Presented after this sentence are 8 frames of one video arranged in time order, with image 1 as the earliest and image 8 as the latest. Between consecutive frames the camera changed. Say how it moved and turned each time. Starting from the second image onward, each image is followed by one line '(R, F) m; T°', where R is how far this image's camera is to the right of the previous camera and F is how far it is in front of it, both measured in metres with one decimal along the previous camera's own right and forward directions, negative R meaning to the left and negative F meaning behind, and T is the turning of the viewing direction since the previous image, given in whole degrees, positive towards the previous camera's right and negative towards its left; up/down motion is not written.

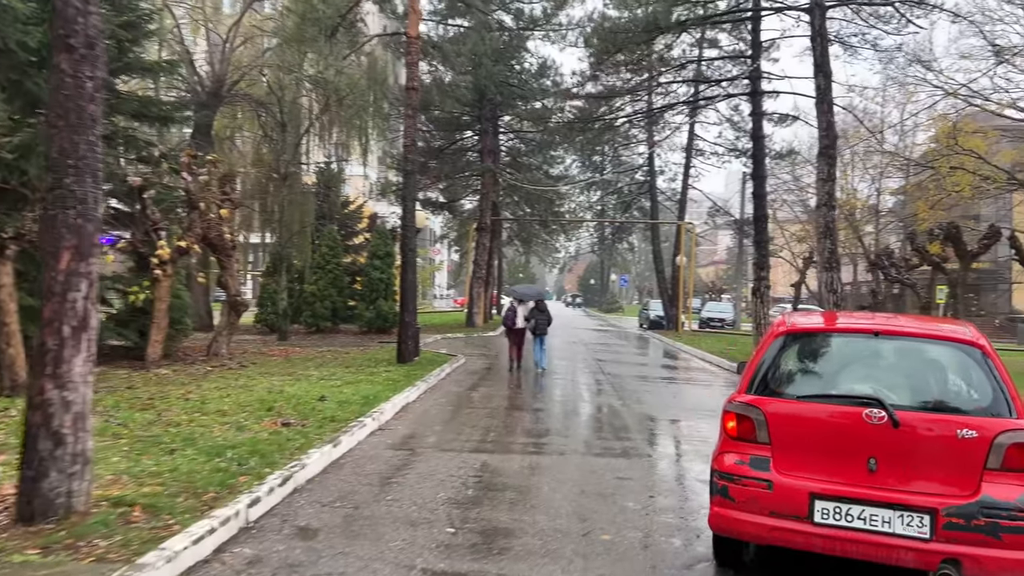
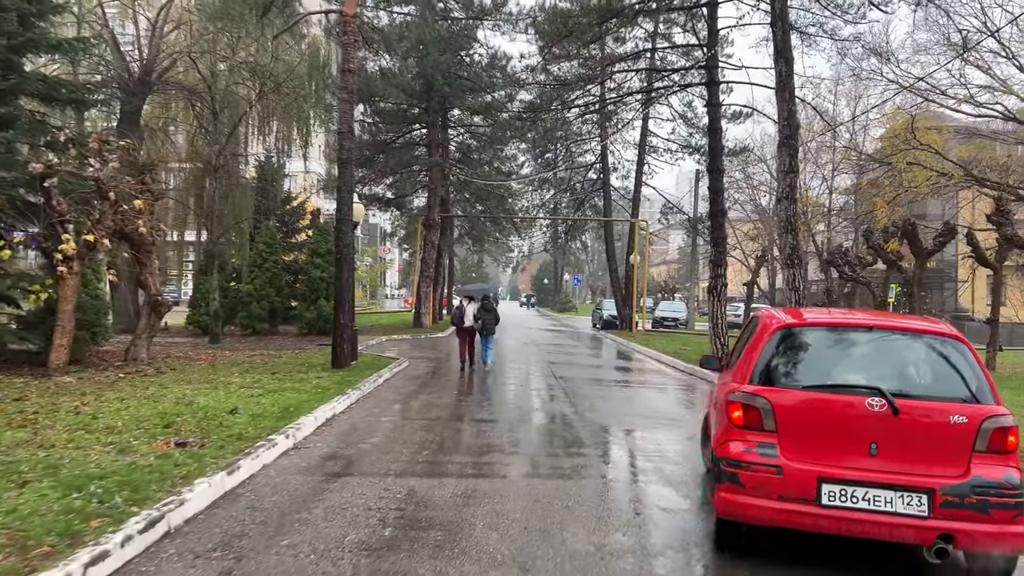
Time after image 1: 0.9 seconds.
(+0.1, +0.9) m; +3°
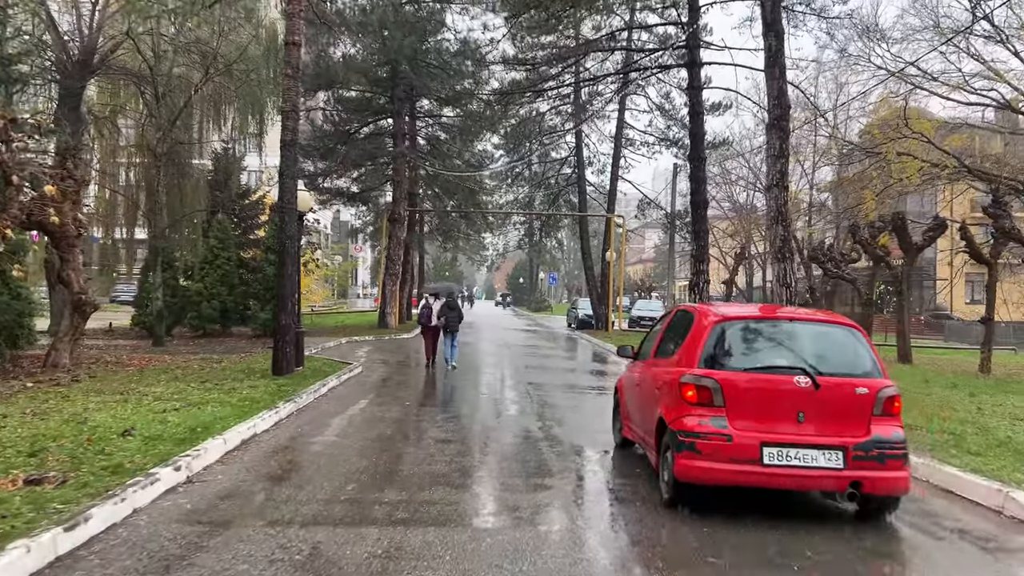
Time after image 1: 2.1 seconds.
(+0.2, +1.2) m; +2°
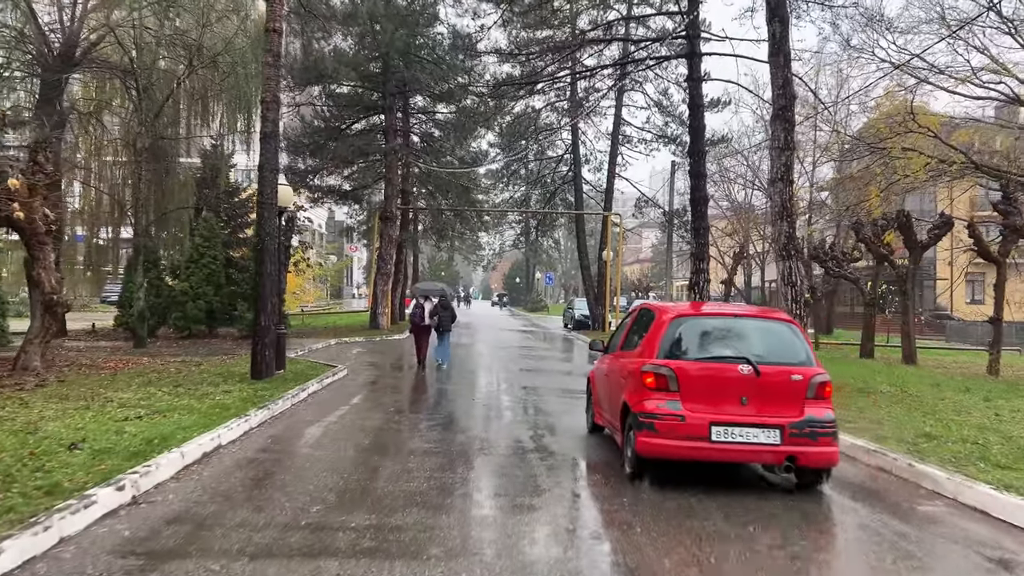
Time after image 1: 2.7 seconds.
(+0.1, +0.5) m; 0°
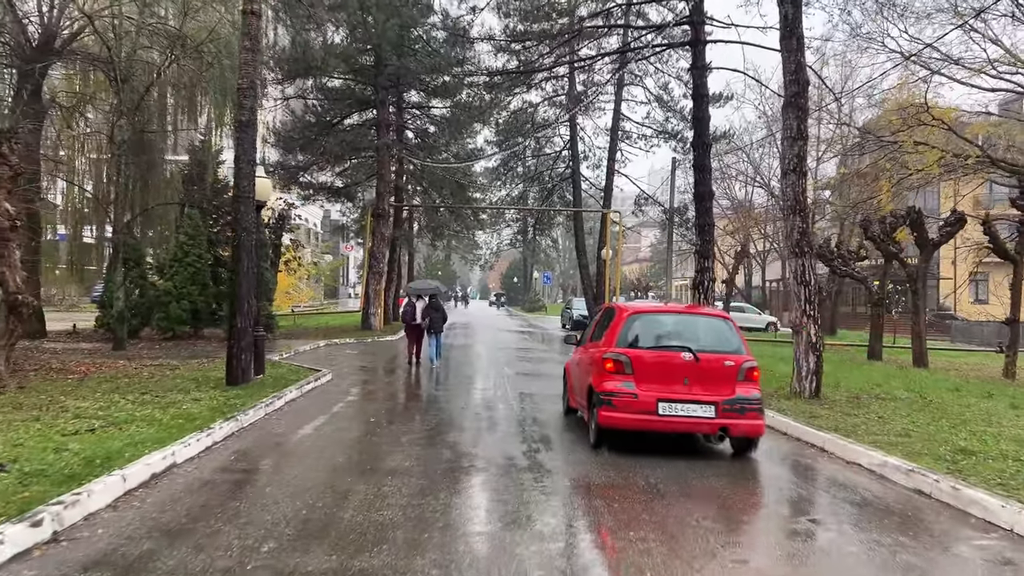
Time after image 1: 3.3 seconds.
(+0.1, +0.7) m; 0°
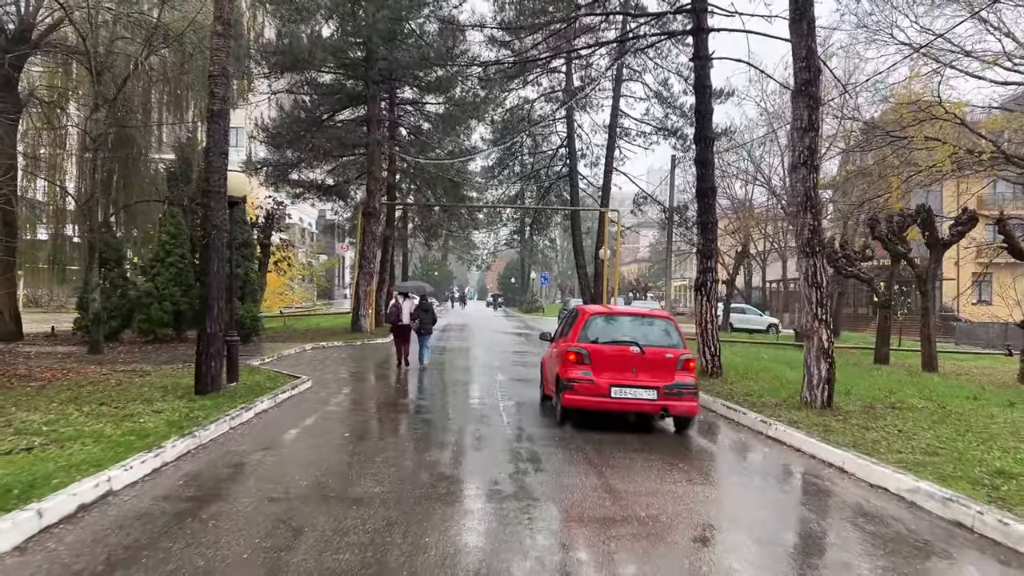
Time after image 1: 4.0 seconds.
(+0.1, +0.6) m; 0°
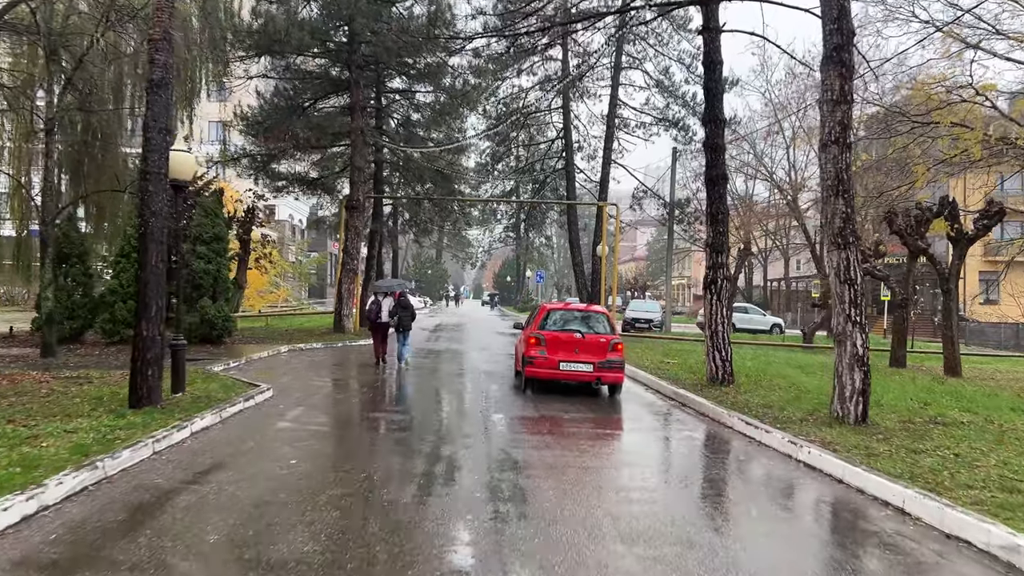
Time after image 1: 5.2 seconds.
(+0.1, +1.2) m; 0°
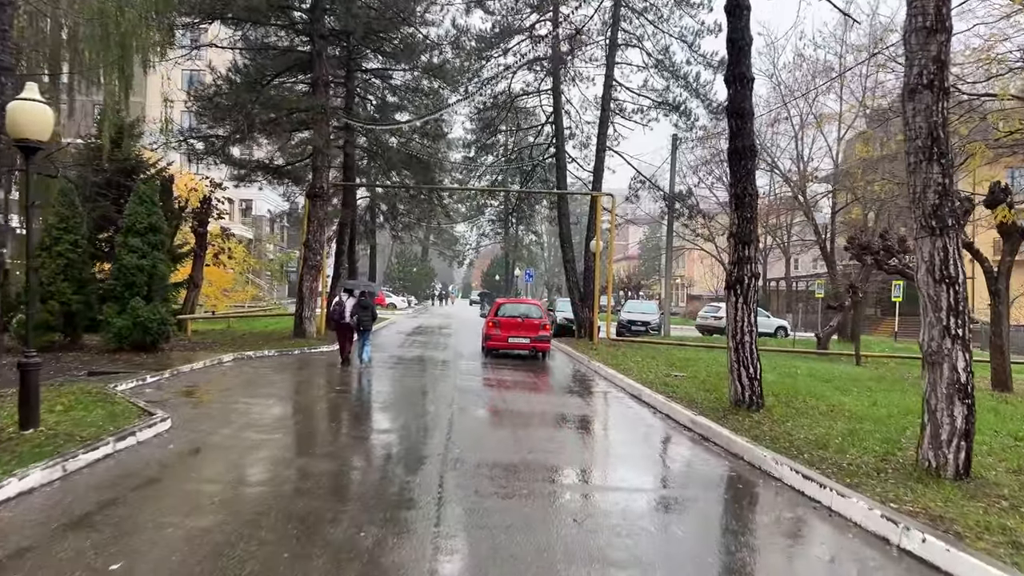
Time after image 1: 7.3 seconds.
(+0.2, +2.1) m; +1°
